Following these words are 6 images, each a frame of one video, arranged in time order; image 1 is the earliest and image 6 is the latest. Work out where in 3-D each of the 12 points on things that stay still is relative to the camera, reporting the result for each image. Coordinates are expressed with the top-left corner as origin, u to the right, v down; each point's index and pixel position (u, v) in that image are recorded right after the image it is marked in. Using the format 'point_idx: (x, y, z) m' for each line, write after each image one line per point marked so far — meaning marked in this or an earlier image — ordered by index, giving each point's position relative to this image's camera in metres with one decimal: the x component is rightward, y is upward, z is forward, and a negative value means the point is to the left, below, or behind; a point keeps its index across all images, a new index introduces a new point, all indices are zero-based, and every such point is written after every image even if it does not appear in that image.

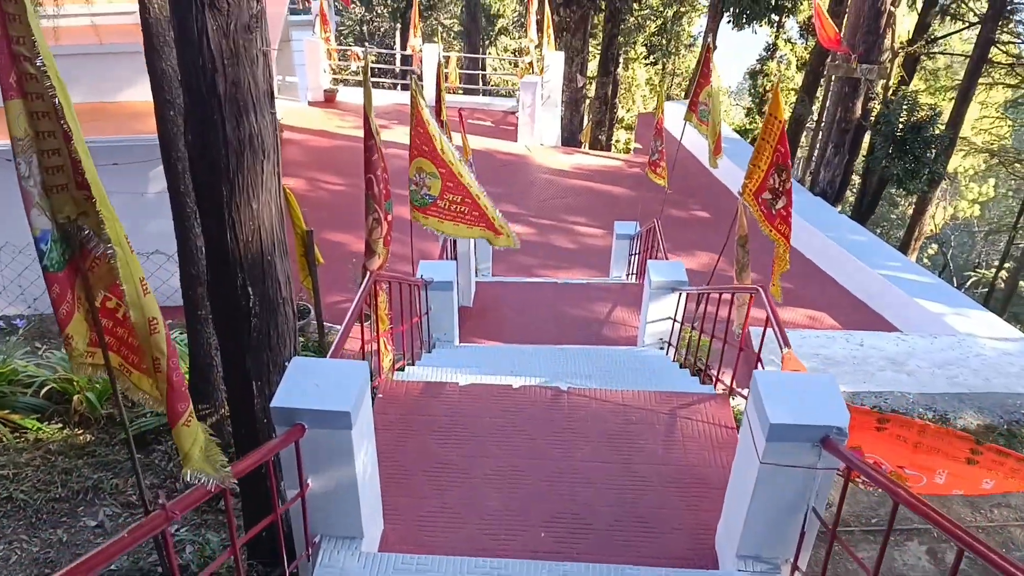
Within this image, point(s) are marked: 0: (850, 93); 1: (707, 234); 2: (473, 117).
0: (+4.7, +2.7, +10.7) m
1: (+2.6, +0.7, +10.3) m
2: (-0.7, +3.0, +13.7) m
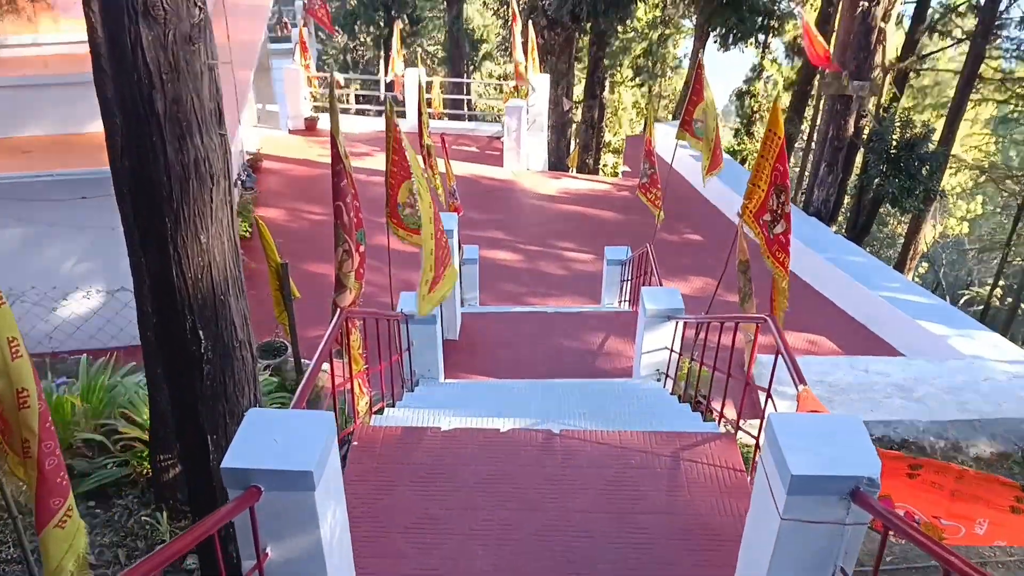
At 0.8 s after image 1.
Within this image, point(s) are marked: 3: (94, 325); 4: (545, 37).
0: (+4.5, +2.4, +10.5) m
1: (+2.5, +0.4, +10.1) m
2: (-0.9, +2.5, +13.5) m
3: (-3.9, -0.3, +7.3) m
4: (+0.6, +4.6, +14.1) m
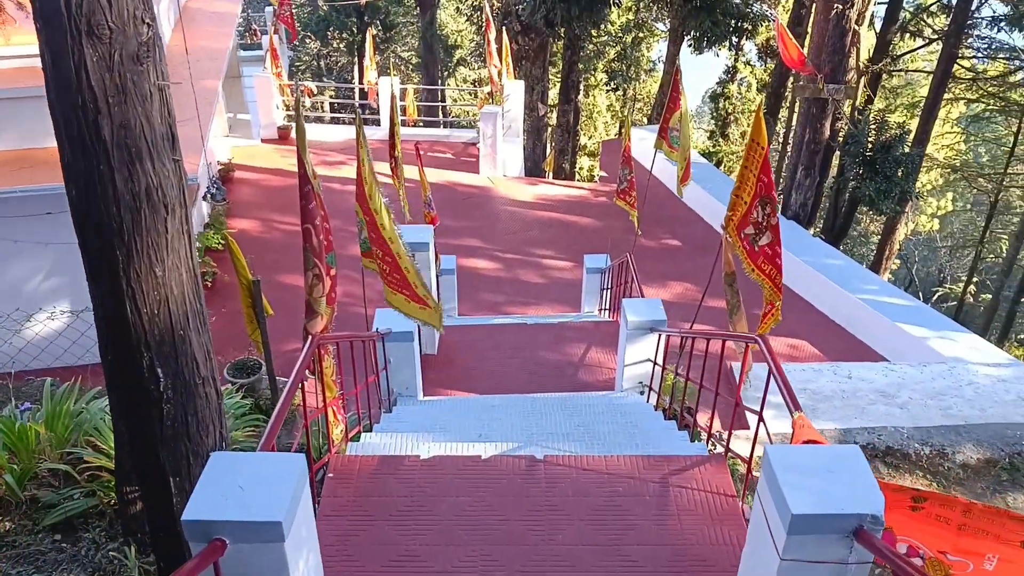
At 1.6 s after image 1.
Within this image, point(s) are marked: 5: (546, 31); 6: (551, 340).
0: (+4.2, +2.4, +10.5) m
1: (+2.2, +0.3, +10.0) m
2: (-1.4, +2.4, +13.3) m
3: (-4.1, -0.5, +7.0) m
4: (+0.1, +4.5, +14.0) m
5: (+0.6, +4.5, +13.4) m
6: (+0.3, -0.5, +7.0) m
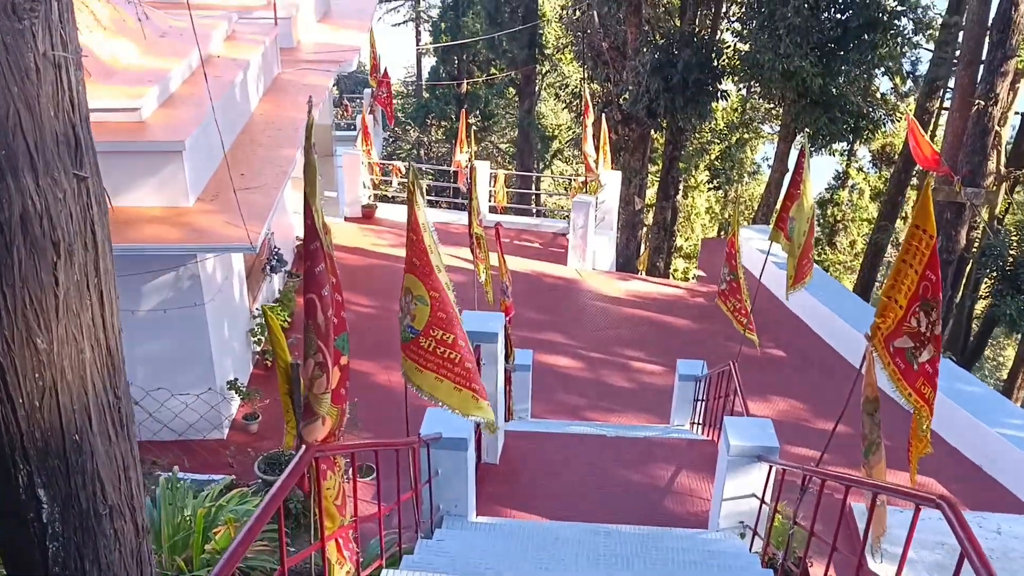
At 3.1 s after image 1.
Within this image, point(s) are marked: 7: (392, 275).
0: (+5.3, +0.8, +9.3) m
1: (+3.1, -1.0, +8.8) m
2: (+0.1, +0.8, +12.7) m
3: (-3.5, -1.1, +6.5) m
4: (+1.8, +2.7, +13.5) m
5: (+2.2, +2.8, +12.8) m
6: (+0.9, -1.3, +6.0) m
7: (-1.7, +0.2, +10.9) m
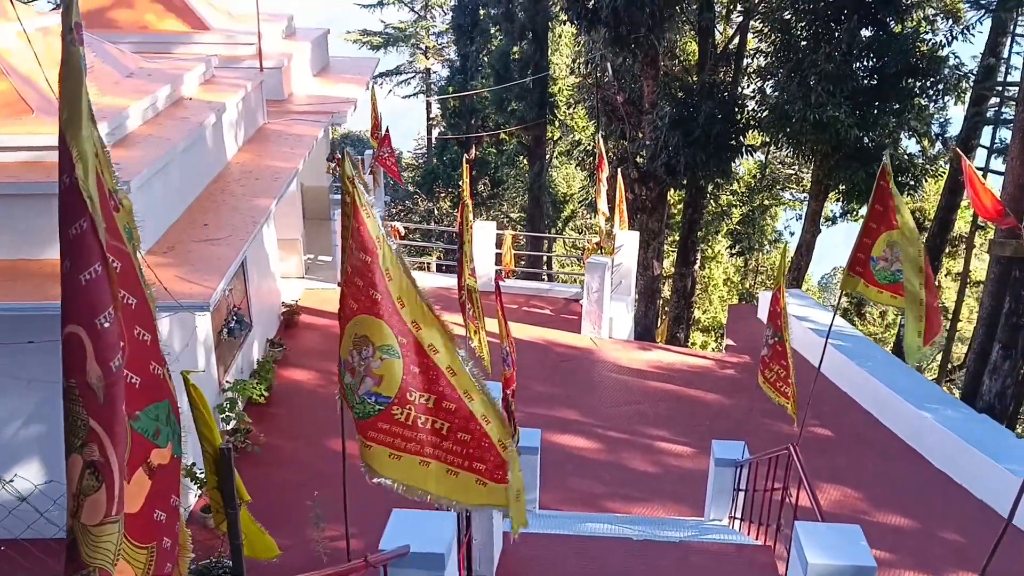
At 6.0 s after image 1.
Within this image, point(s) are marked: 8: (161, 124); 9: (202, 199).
0: (+5.4, +0.1, +8.2) m
1: (+3.2, -1.7, +7.5) m
2: (+0.3, -0.2, +11.7) m
3: (-3.5, -1.5, +5.3) m
4: (+2.0, +1.6, +12.6) m
5: (+2.4, +1.7, +11.9) m
6: (+0.9, -1.7, +4.7) m
7: (-1.6, -0.7, +9.8) m
8: (-3.1, +1.5, +6.9) m
9: (-2.9, +0.8, +7.1) m
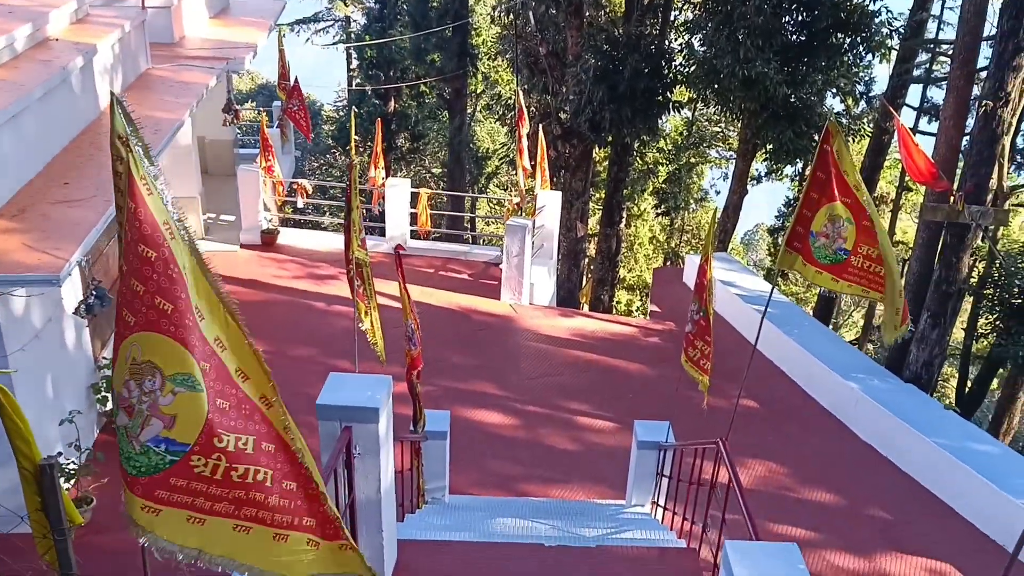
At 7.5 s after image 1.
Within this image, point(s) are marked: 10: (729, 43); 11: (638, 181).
0: (+4.5, +0.4, +8.0) m
1: (+2.4, -1.4, +7.3) m
2: (-0.9, +0.3, +11.1) m
3: (-4.1, -1.4, +4.5) m
4: (+0.7, +2.2, +12.0) m
5: (+1.2, +2.2, +11.3) m
6: (+0.4, -1.6, +4.3) m
7: (-2.6, -0.3, +9.1) m
8: (-3.9, +1.7, +6.0) m
9: (-3.6, +1.1, +6.2) m
10: (+2.8, +3.2, +10.2) m
11: (+2.7, +2.3, +16.7) m
